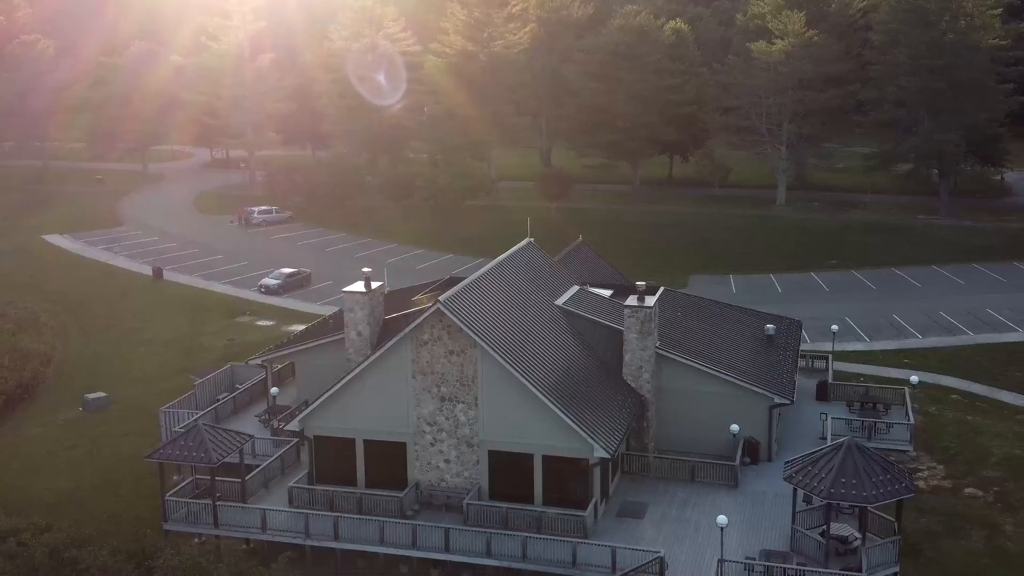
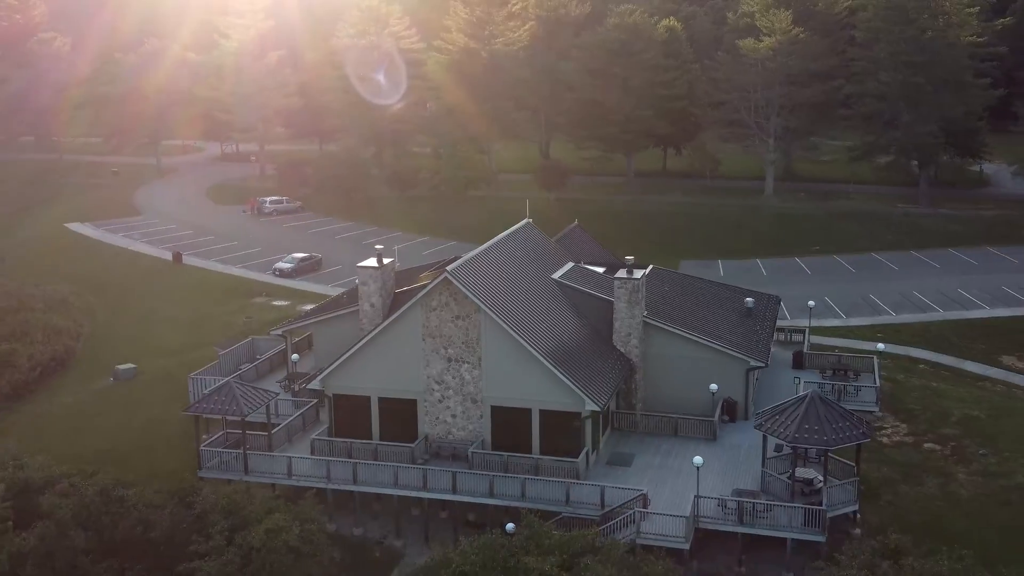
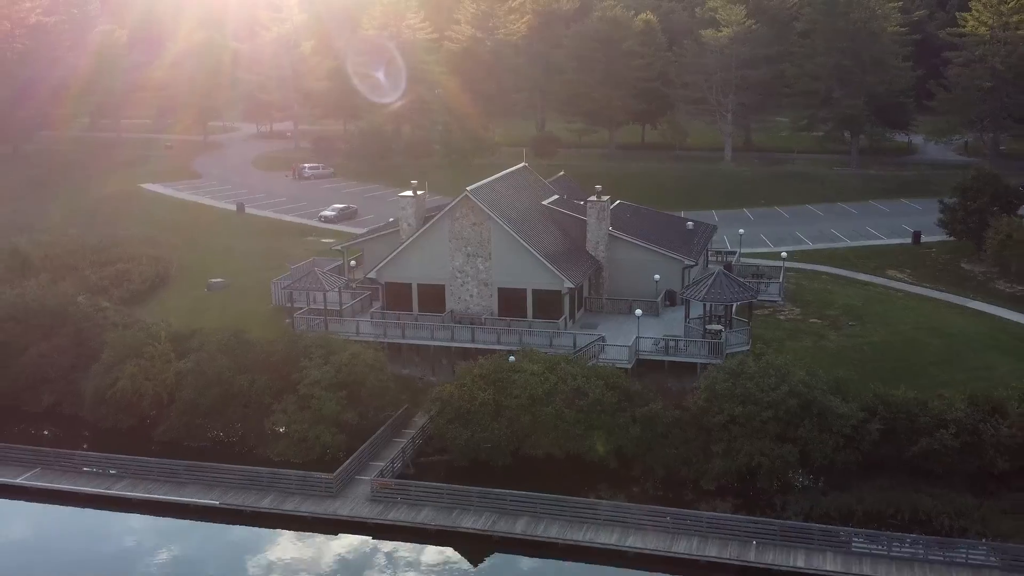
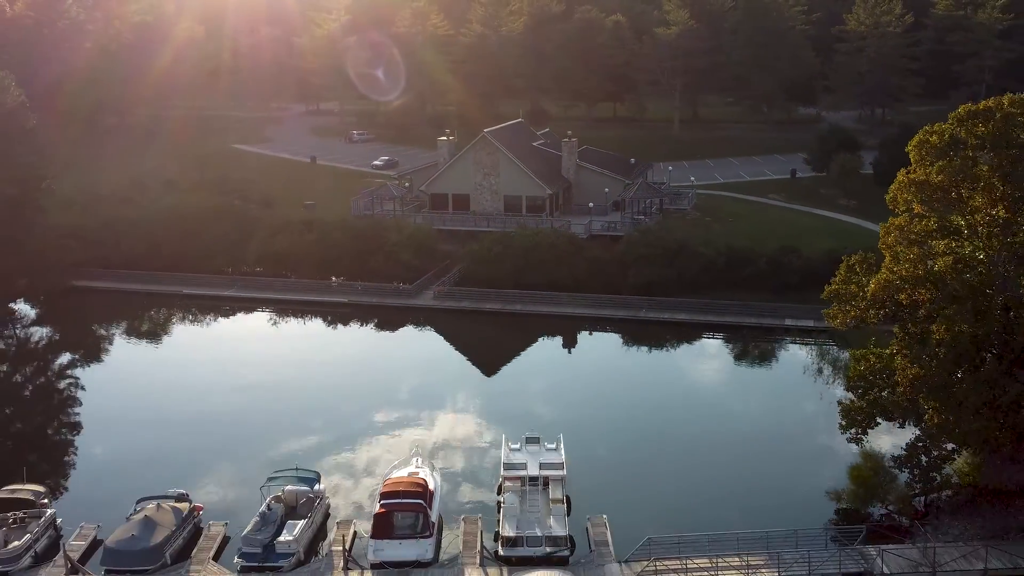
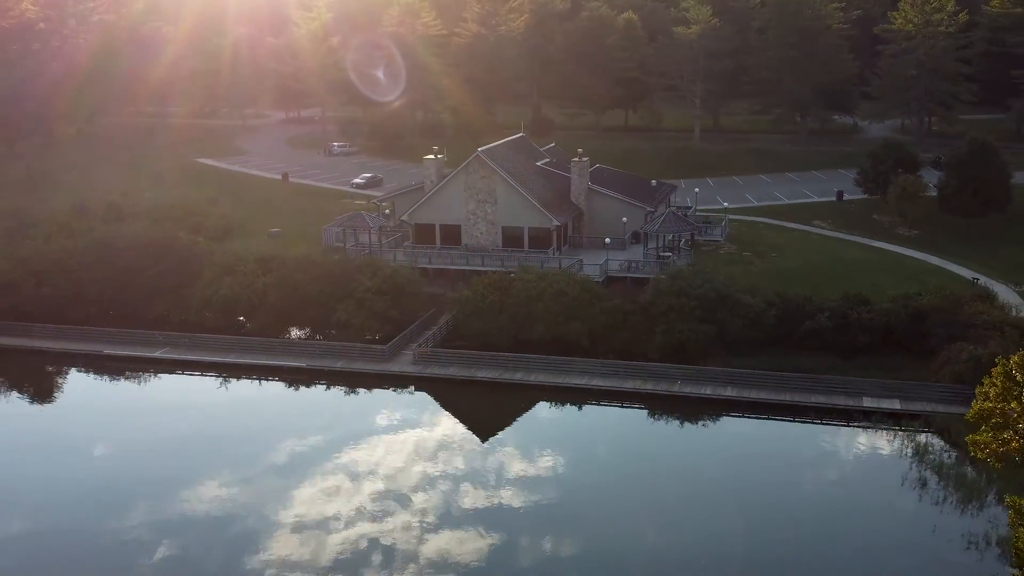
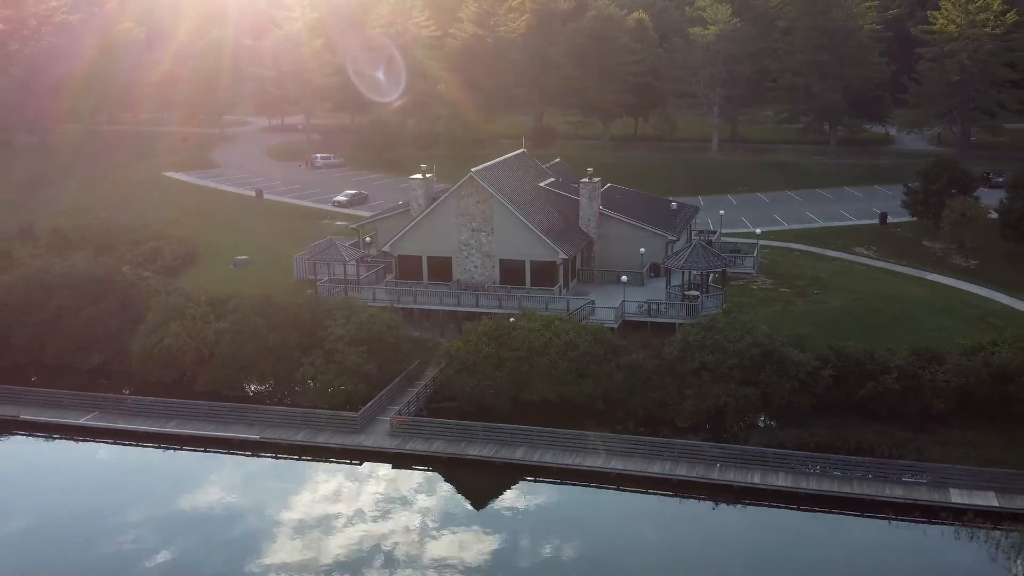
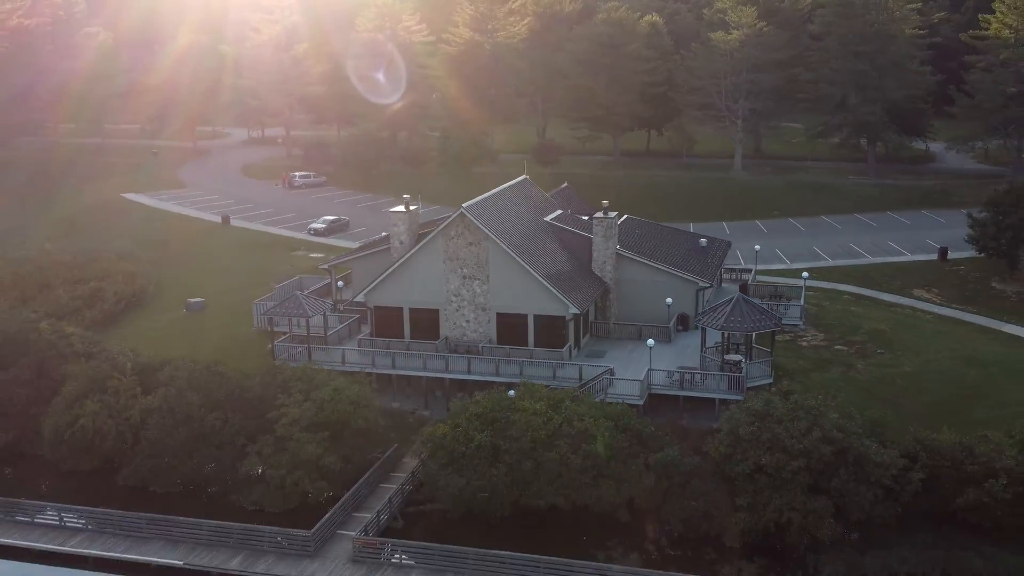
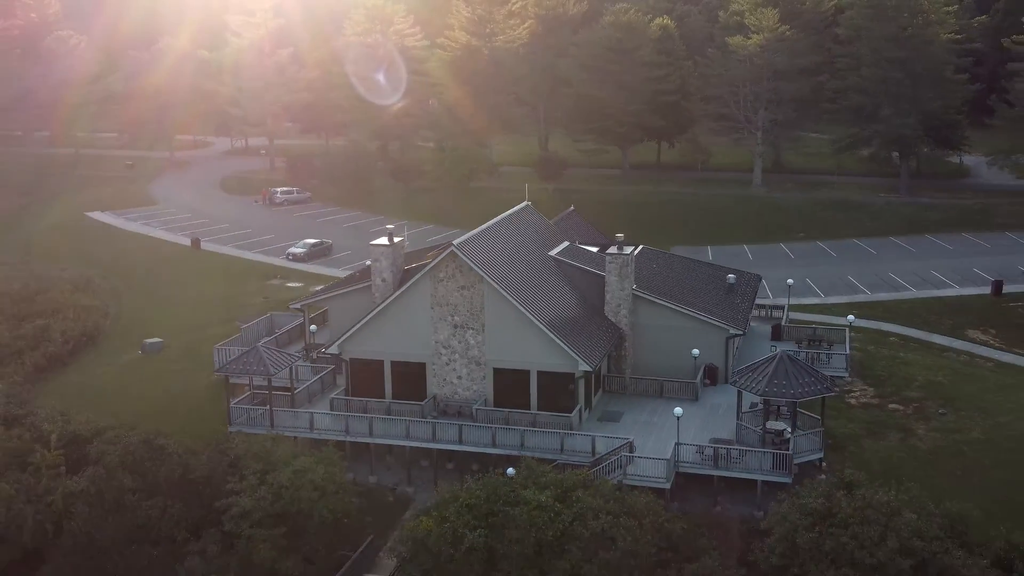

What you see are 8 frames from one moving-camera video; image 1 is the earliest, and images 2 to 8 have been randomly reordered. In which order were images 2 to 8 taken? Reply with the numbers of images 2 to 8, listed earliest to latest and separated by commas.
2, 8, 7, 3, 6, 5, 4
